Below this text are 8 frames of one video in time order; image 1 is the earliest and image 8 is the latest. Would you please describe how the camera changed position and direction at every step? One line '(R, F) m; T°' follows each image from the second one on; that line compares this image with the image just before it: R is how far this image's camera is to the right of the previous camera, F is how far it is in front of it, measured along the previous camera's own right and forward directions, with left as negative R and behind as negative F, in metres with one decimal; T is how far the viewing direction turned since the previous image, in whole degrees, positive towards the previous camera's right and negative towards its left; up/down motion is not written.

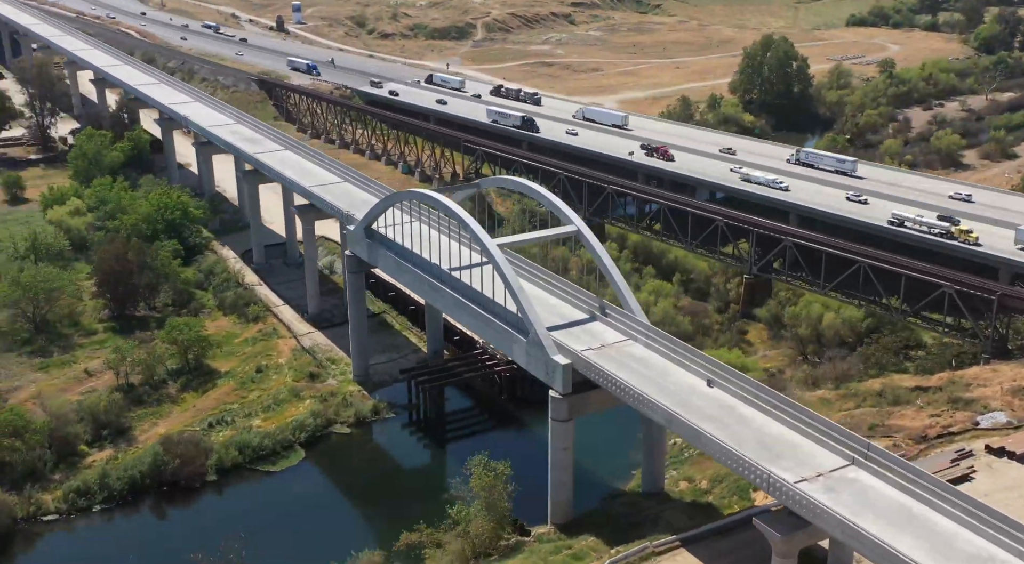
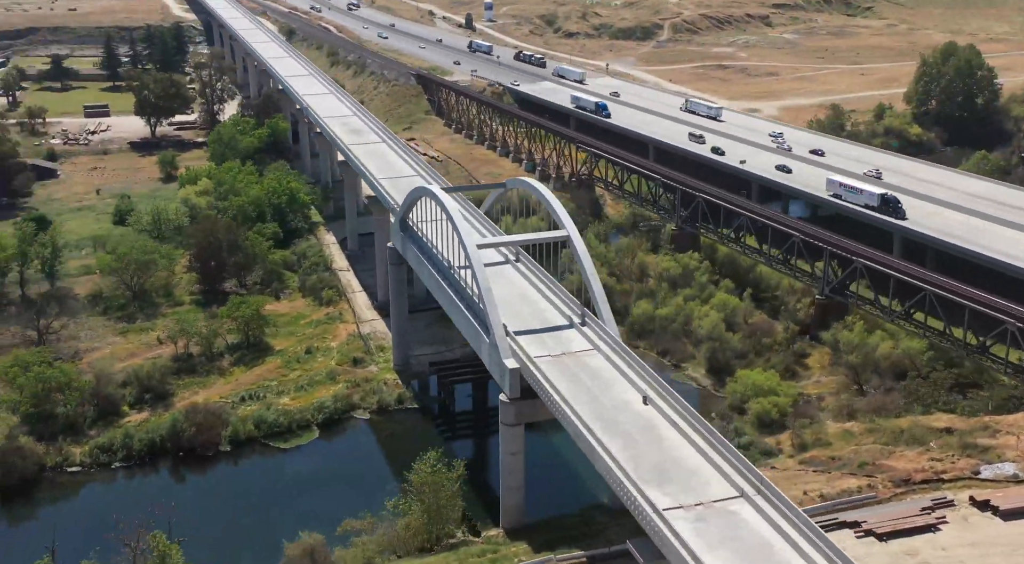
(+10.0, +0.2) m; -13°
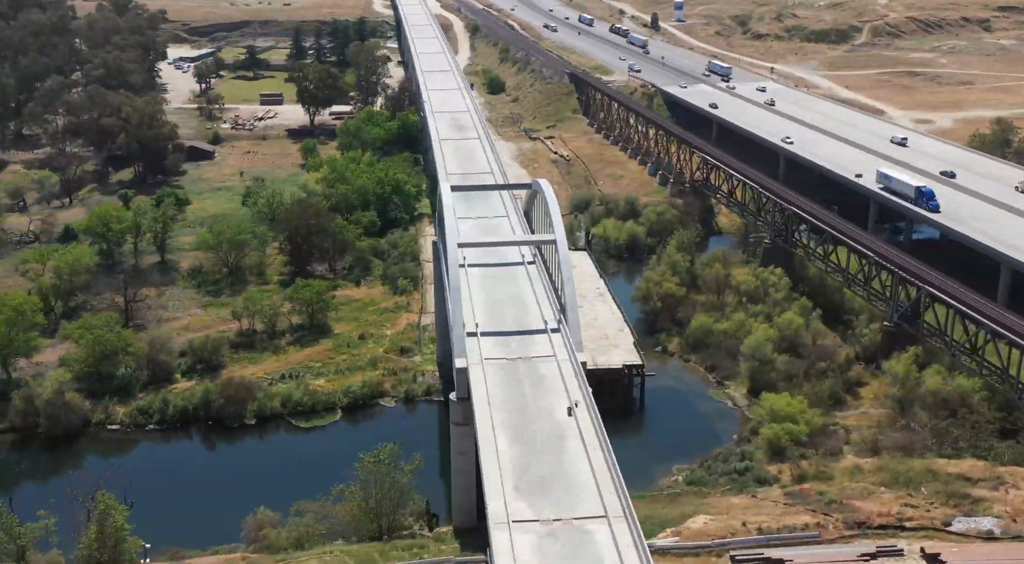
(+10.4, +0.7) m; -13°
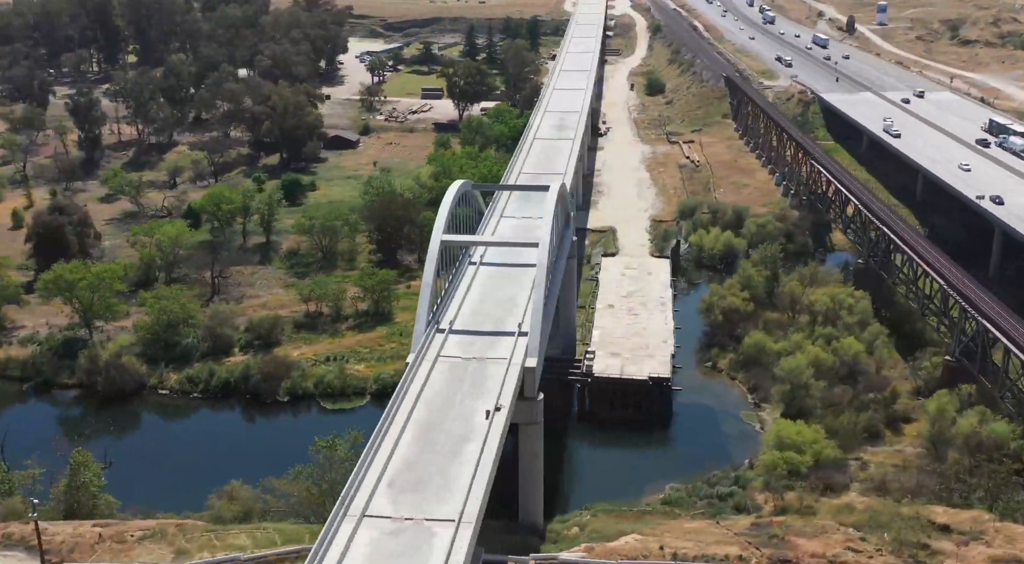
(+10.4, +1.0) m; -13°
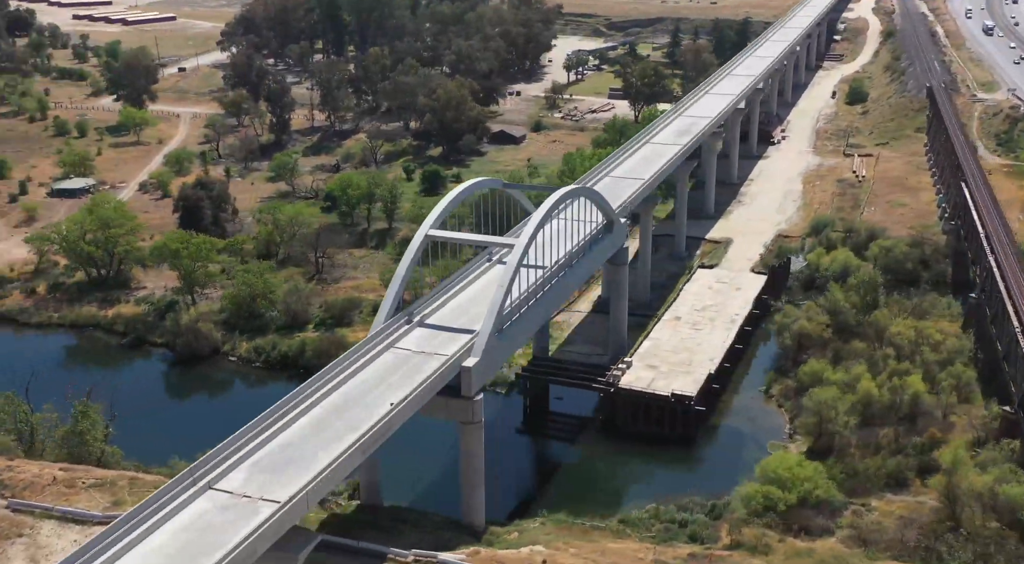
(+12.2, +1.7) m; -16°
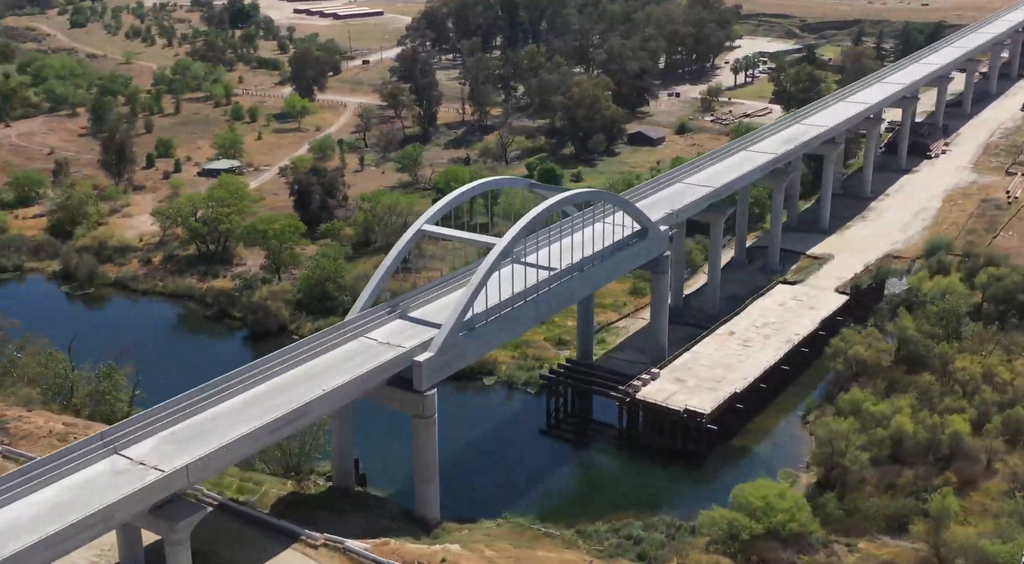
(+10.1, +1.4) m; -13°
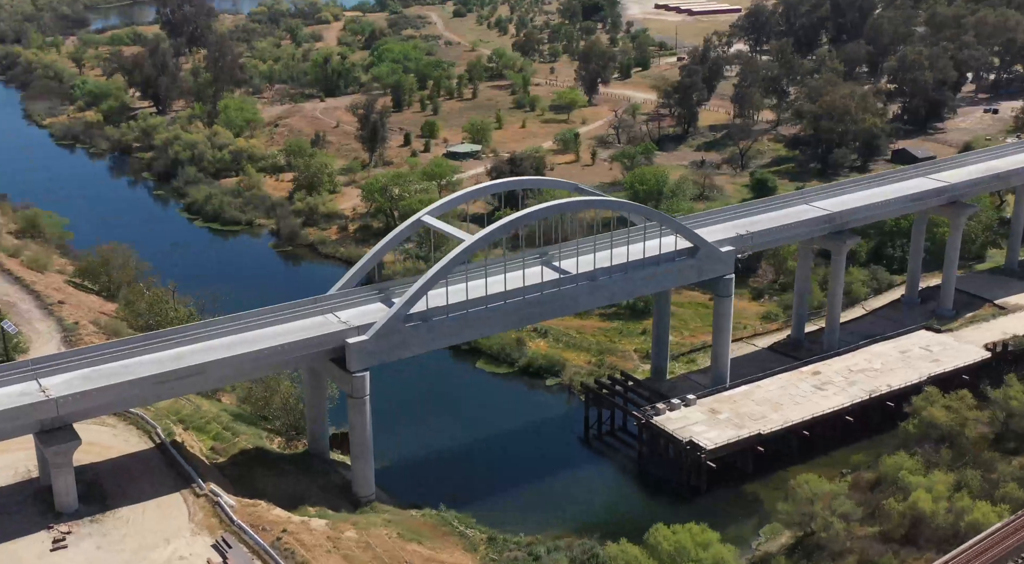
(+17.6, +4.0) m; -23°
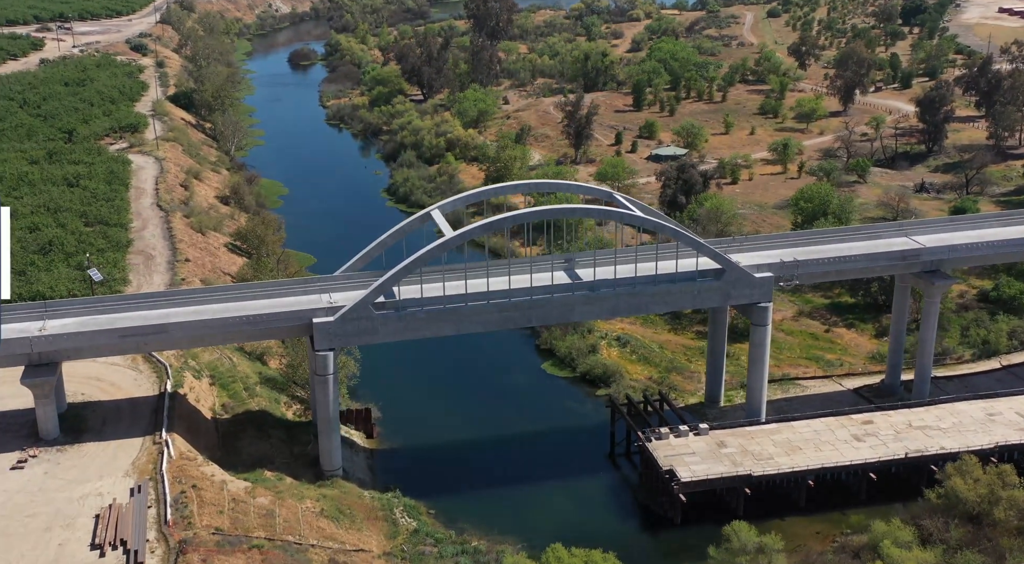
(+15.5, +3.4) m; -21°
